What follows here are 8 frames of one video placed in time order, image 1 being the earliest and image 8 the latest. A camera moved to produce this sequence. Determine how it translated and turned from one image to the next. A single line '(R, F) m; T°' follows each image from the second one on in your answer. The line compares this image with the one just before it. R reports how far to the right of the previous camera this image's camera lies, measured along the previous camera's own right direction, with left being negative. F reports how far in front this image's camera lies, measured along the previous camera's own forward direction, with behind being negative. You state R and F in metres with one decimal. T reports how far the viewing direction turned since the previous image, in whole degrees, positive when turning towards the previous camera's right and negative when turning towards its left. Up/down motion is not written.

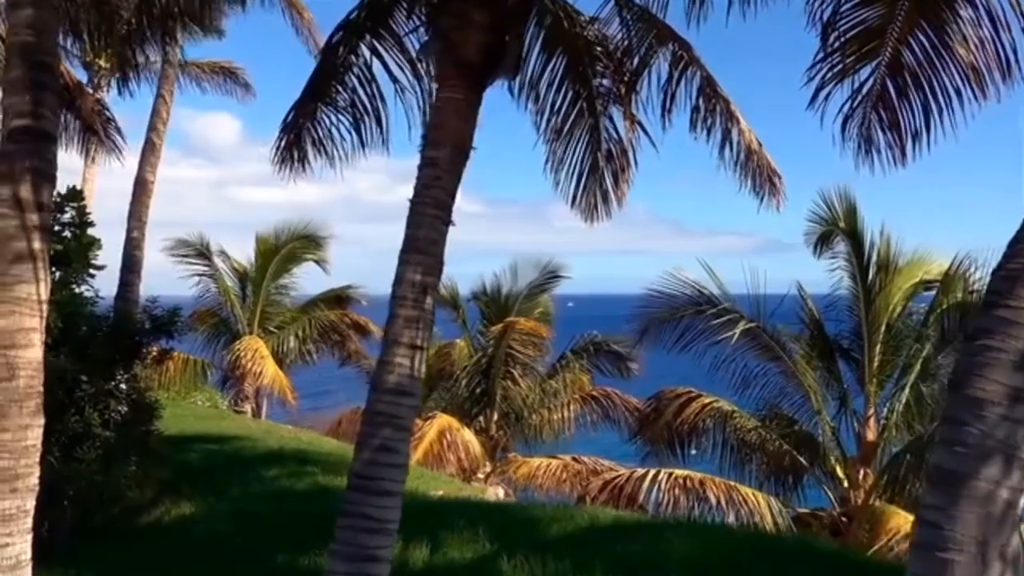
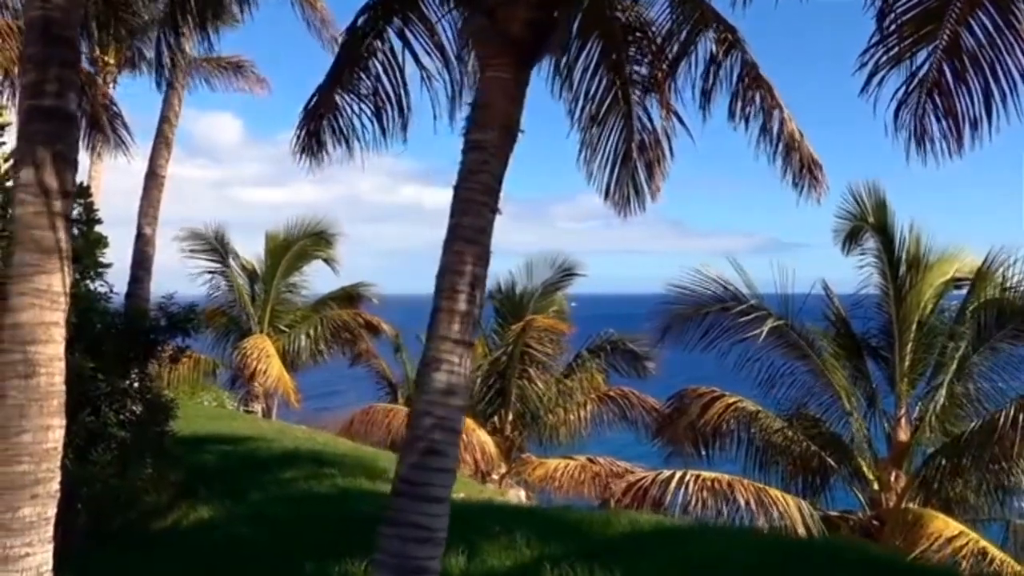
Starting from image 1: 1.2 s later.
(-0.2, +0.3) m; 0°
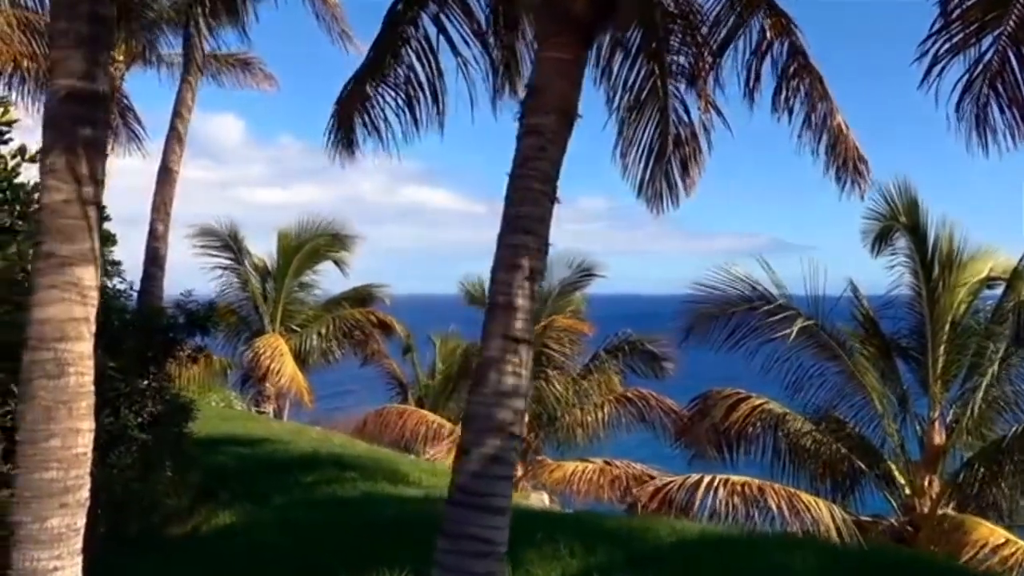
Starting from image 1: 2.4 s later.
(-0.2, +0.3) m; 0°
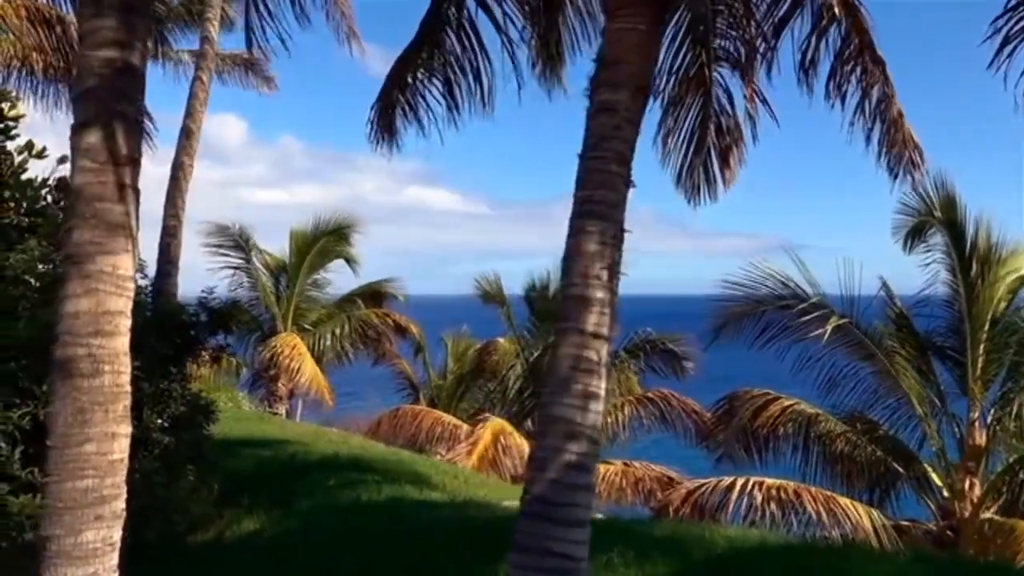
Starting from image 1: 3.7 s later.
(-0.3, +0.4) m; 0°
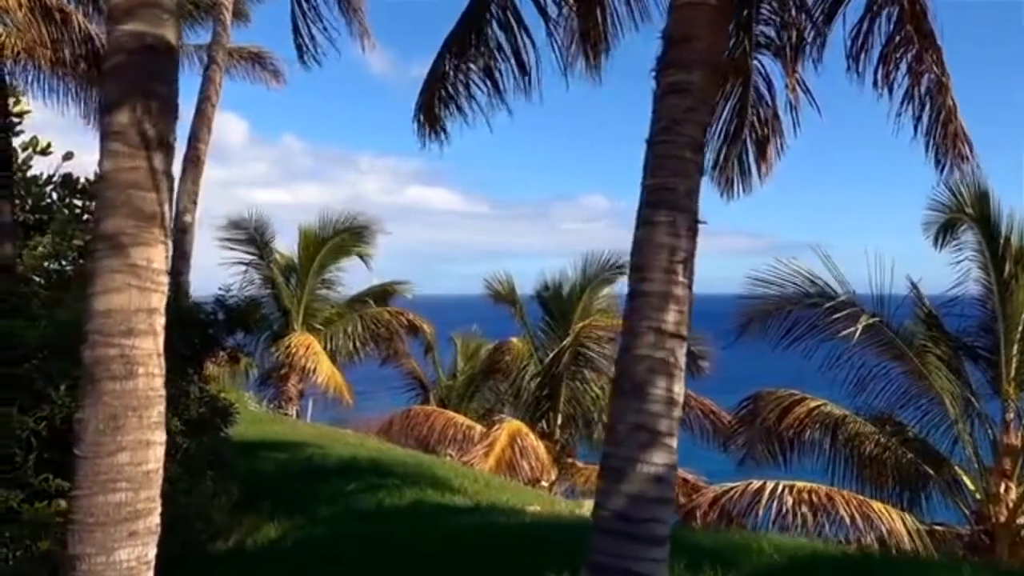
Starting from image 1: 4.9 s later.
(-0.2, +0.3) m; 0°
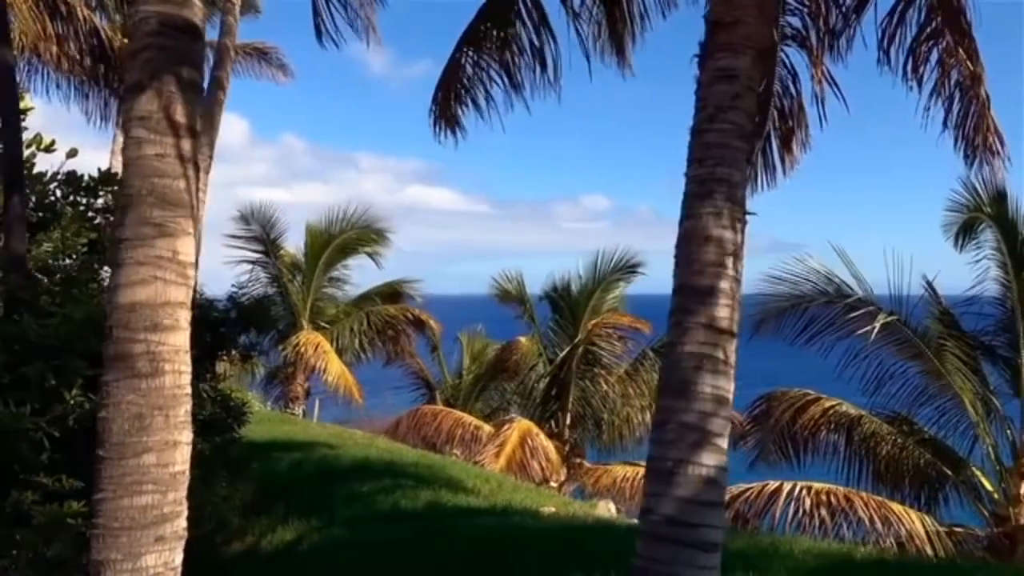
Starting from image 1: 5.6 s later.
(-0.1, +0.2) m; 0°
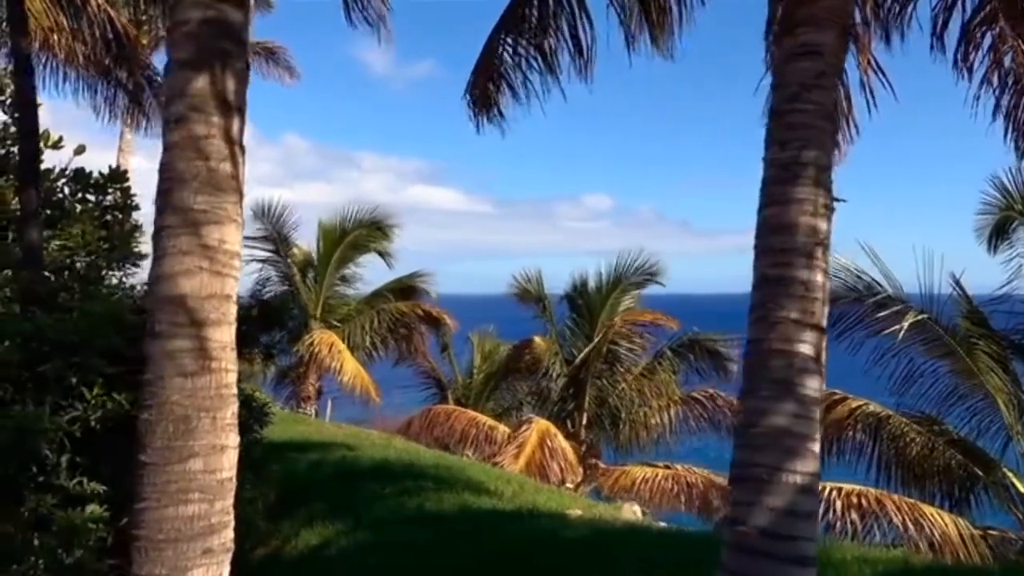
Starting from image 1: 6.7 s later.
(-0.2, +0.3) m; 0°
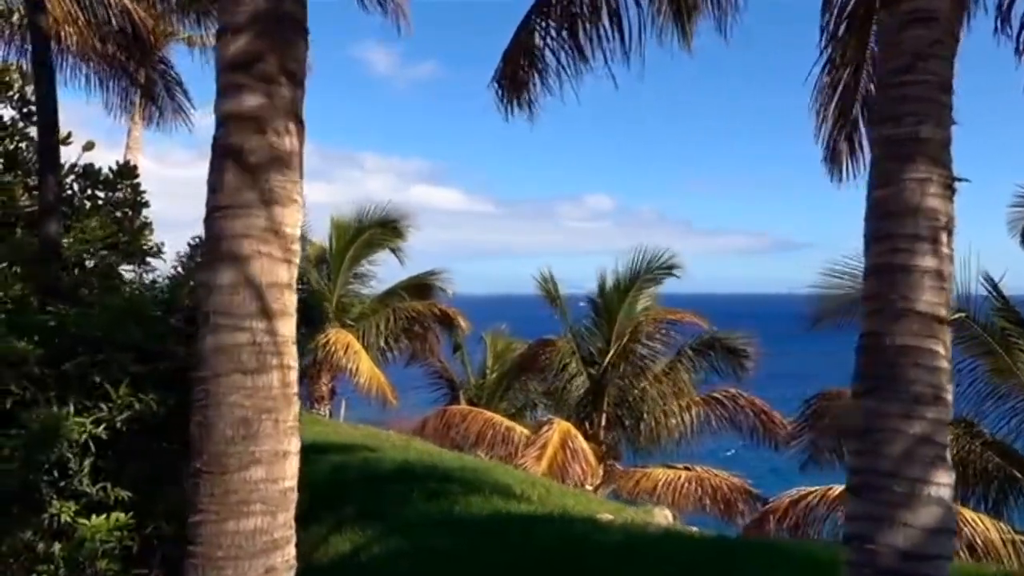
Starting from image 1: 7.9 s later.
(-0.2, +0.3) m; 0°
